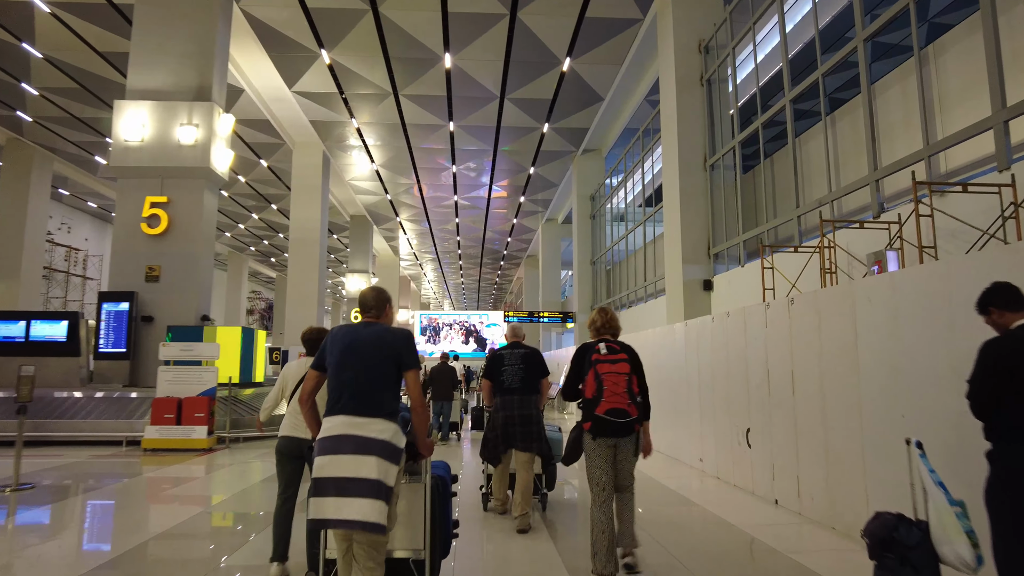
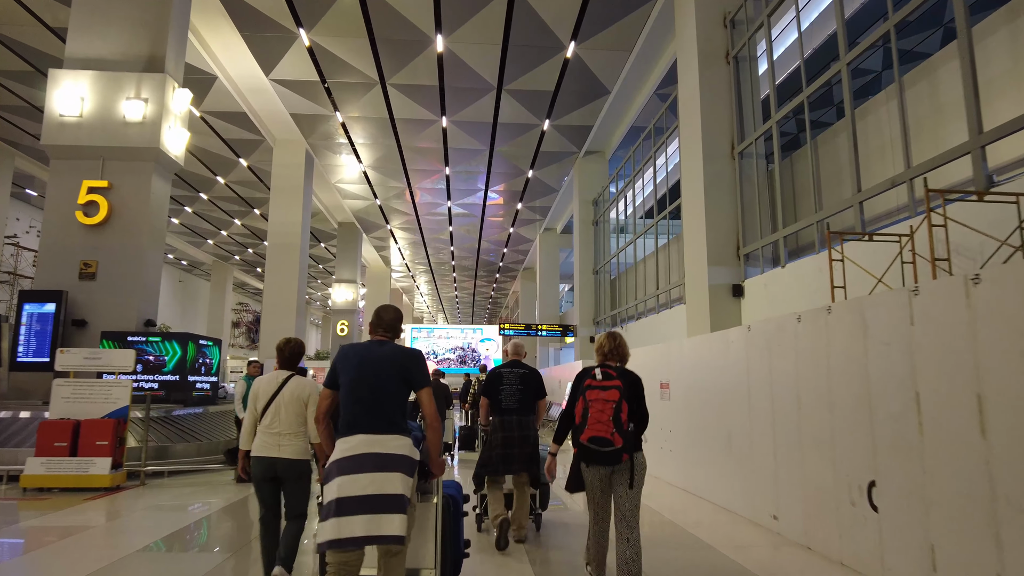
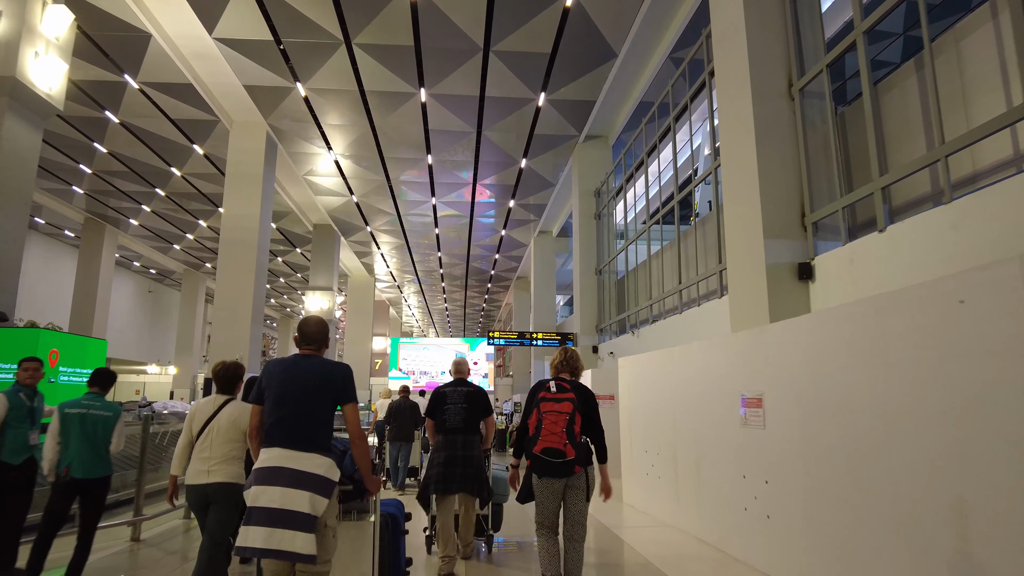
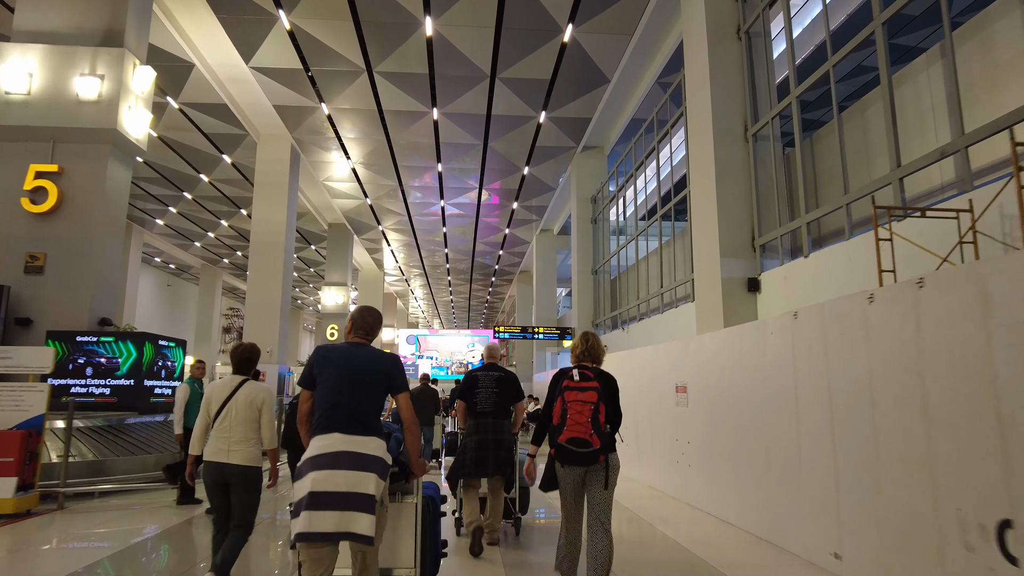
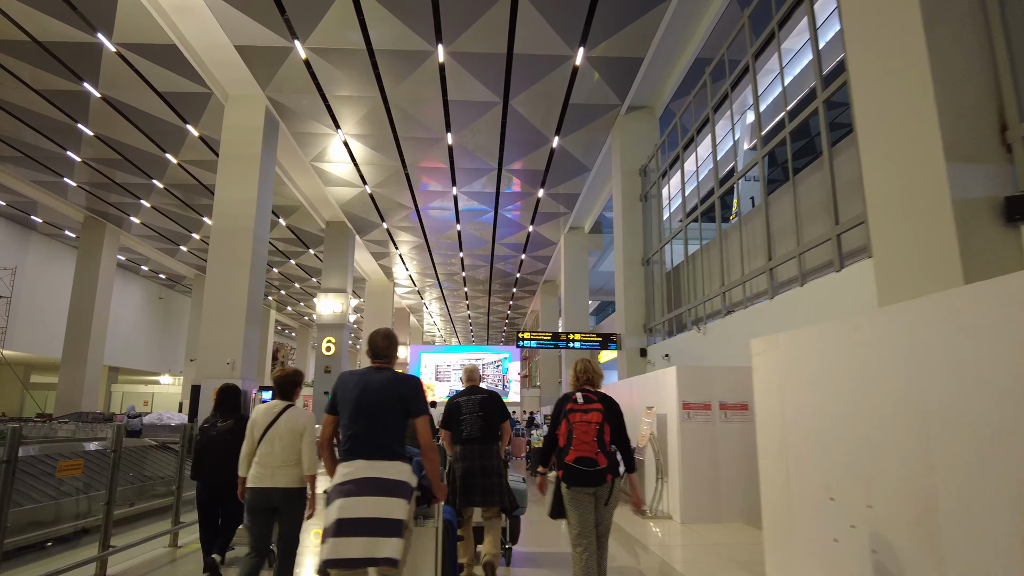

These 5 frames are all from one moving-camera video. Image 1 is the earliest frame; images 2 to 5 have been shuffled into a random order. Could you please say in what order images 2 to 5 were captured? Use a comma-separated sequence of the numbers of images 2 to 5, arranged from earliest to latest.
2, 4, 3, 5
